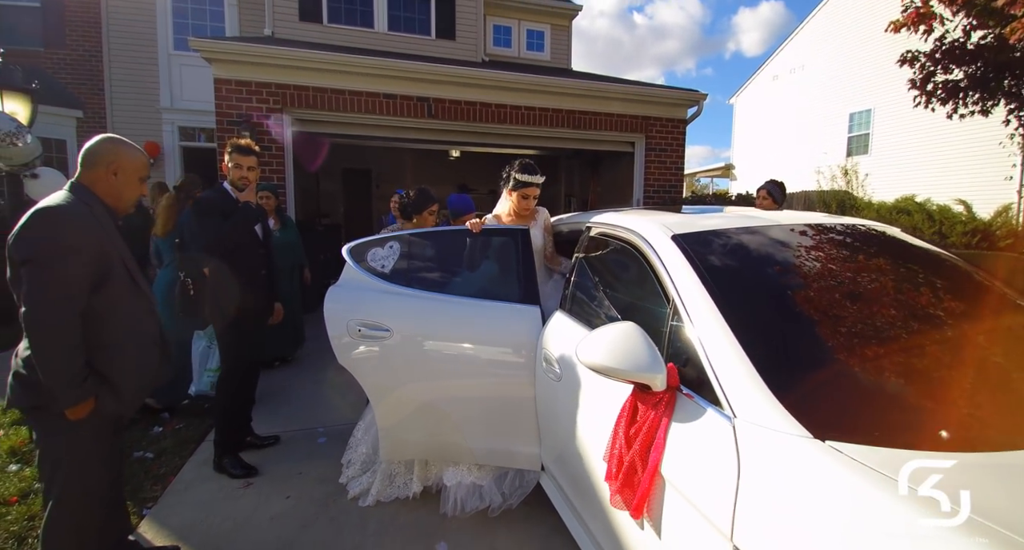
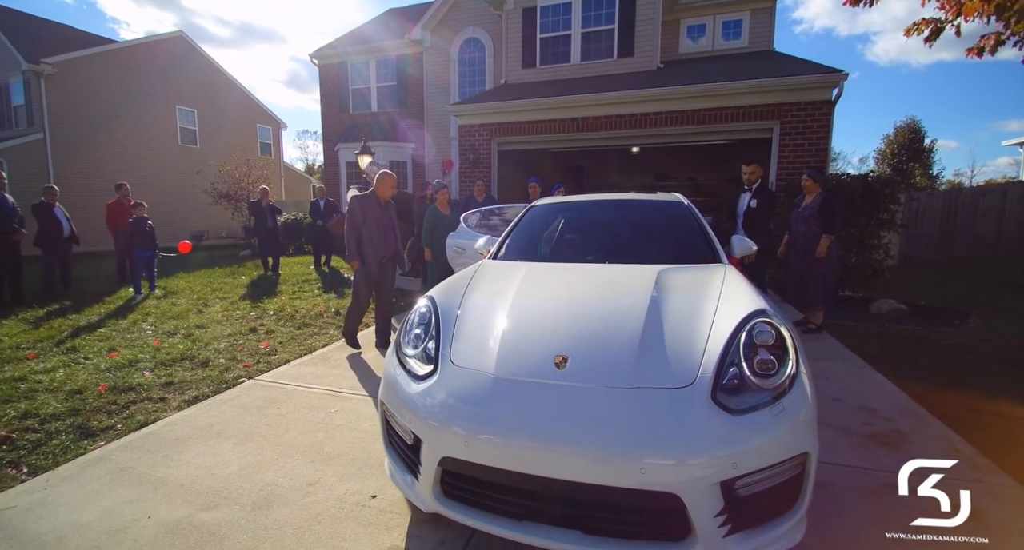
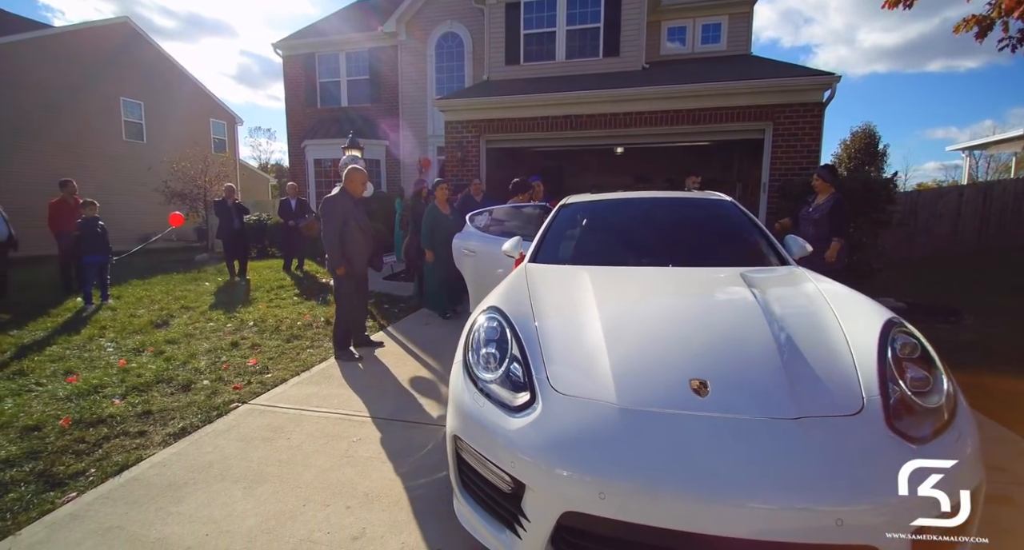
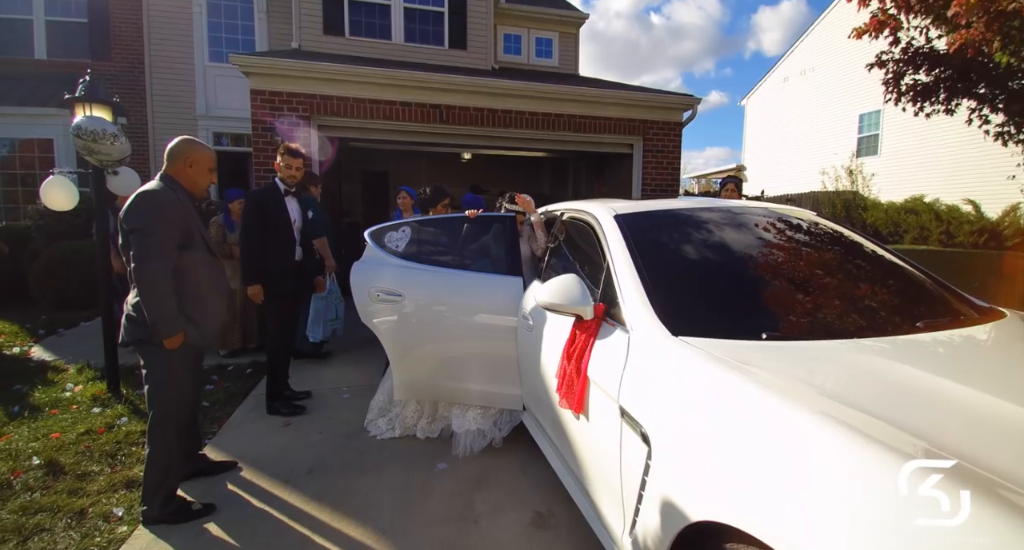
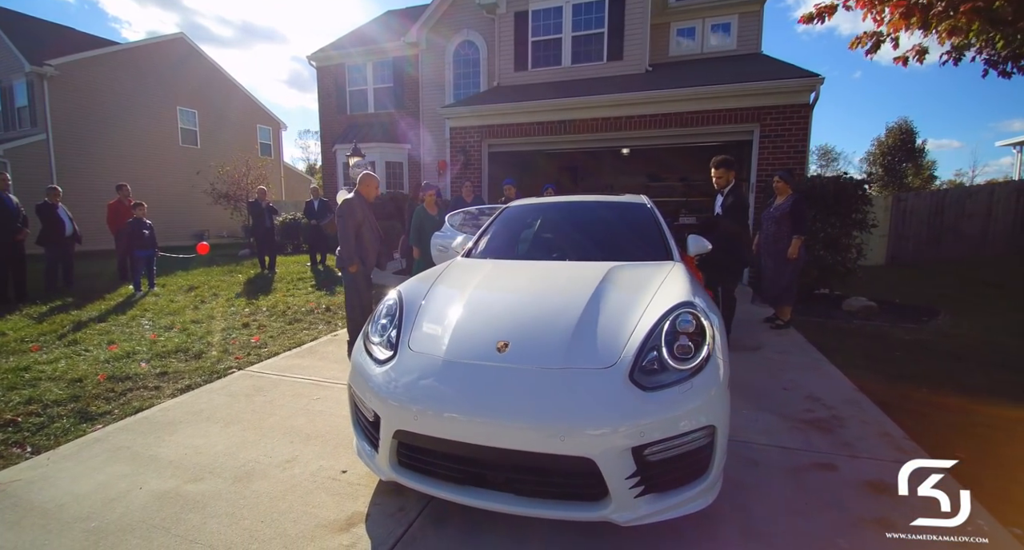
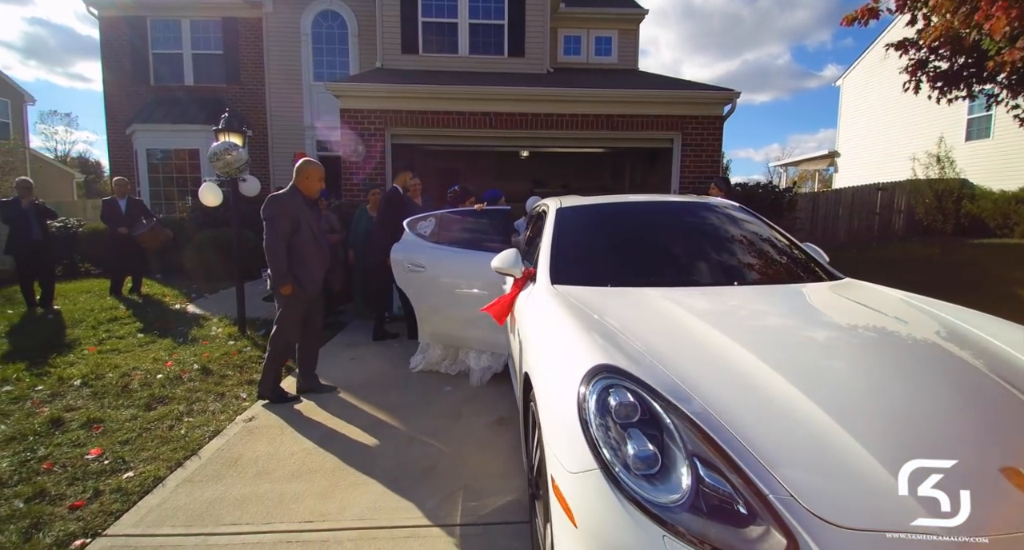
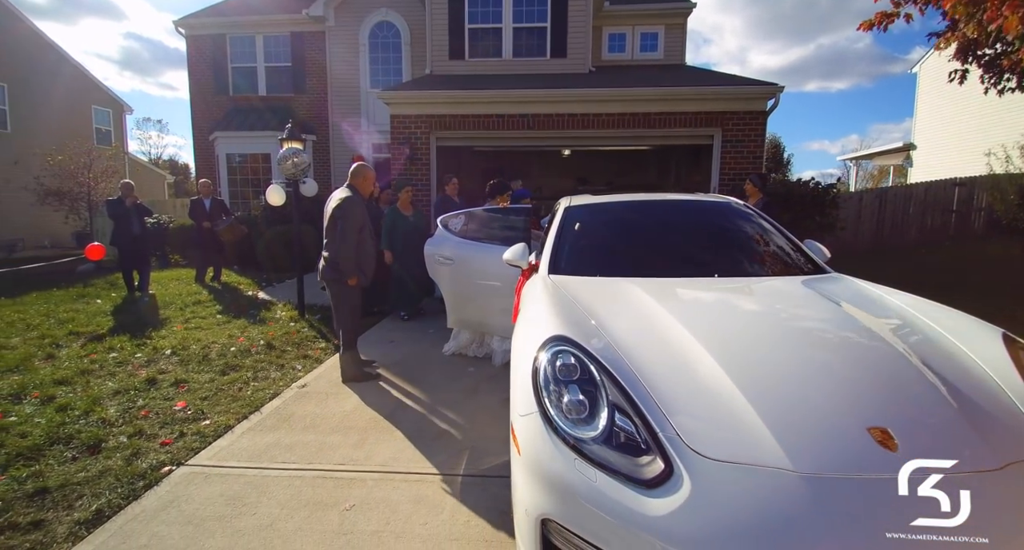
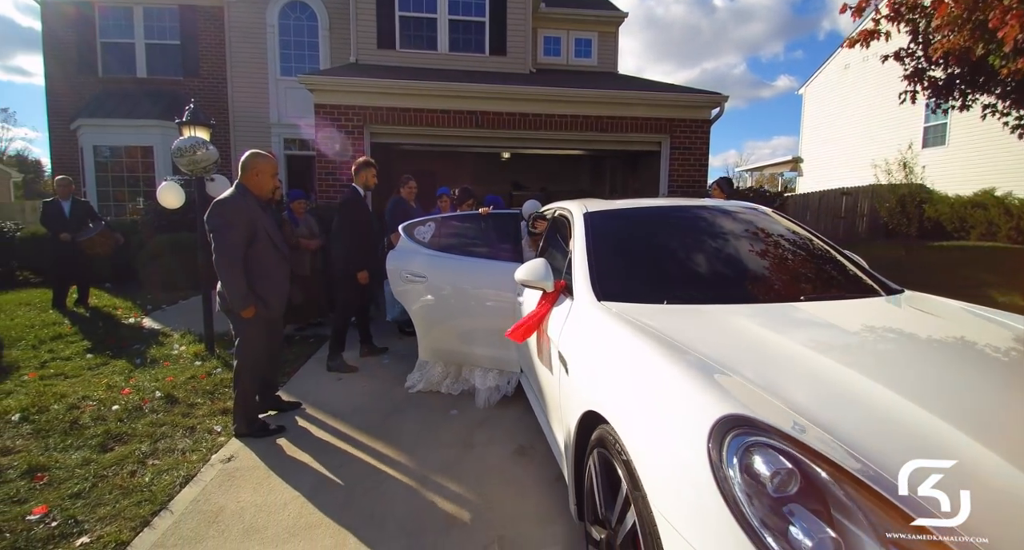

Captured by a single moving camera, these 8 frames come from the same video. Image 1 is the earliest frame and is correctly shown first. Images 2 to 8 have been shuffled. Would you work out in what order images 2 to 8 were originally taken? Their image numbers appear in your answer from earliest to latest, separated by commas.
4, 8, 6, 7, 3, 2, 5
